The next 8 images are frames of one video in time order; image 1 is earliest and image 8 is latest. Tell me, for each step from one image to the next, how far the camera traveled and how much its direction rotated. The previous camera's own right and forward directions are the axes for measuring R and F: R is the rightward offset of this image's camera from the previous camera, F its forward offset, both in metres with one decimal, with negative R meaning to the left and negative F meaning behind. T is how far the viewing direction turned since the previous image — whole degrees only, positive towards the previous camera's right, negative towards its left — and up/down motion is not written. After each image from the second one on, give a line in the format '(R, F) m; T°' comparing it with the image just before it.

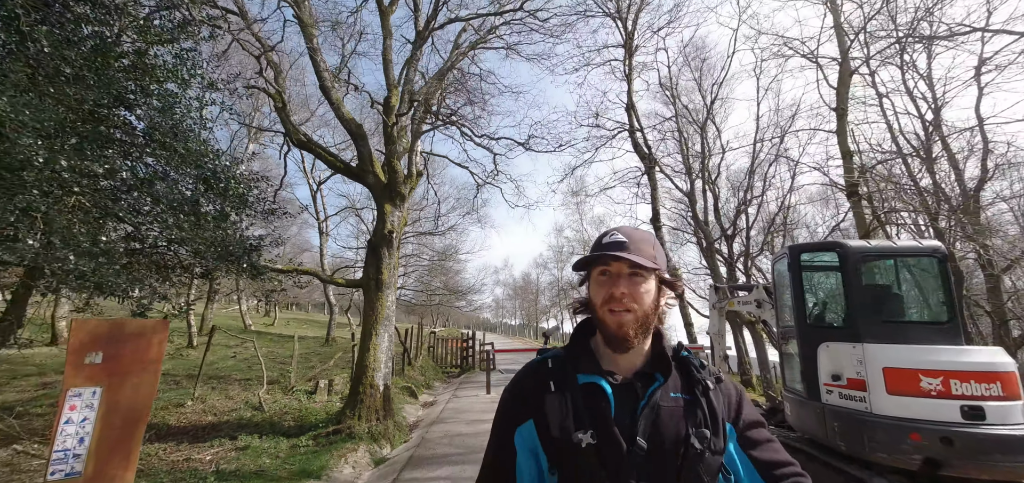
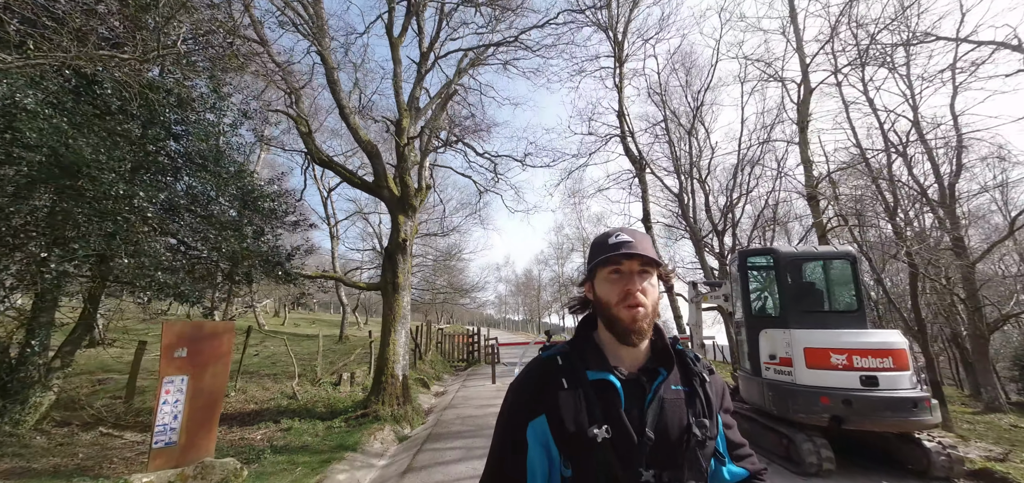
(0.0, -0.9) m; 0°
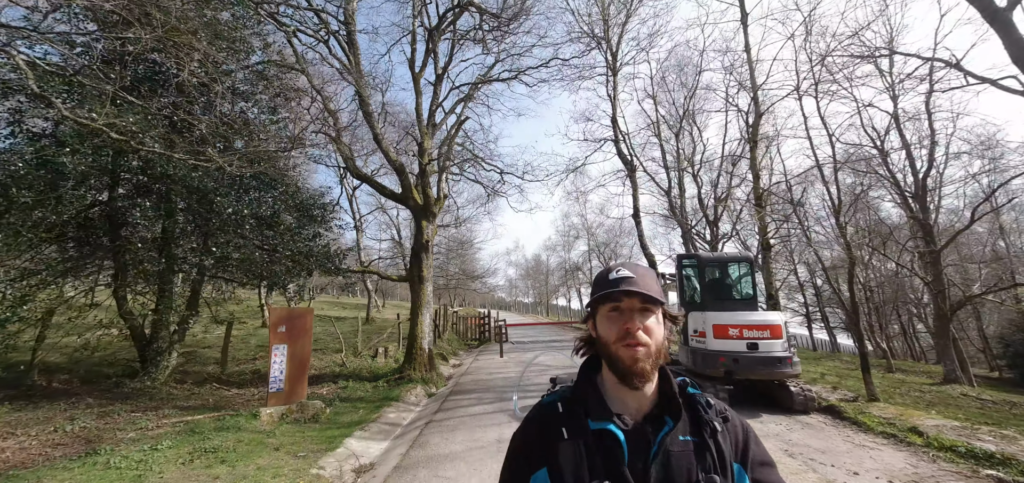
(+0.2, -1.8) m; -2°
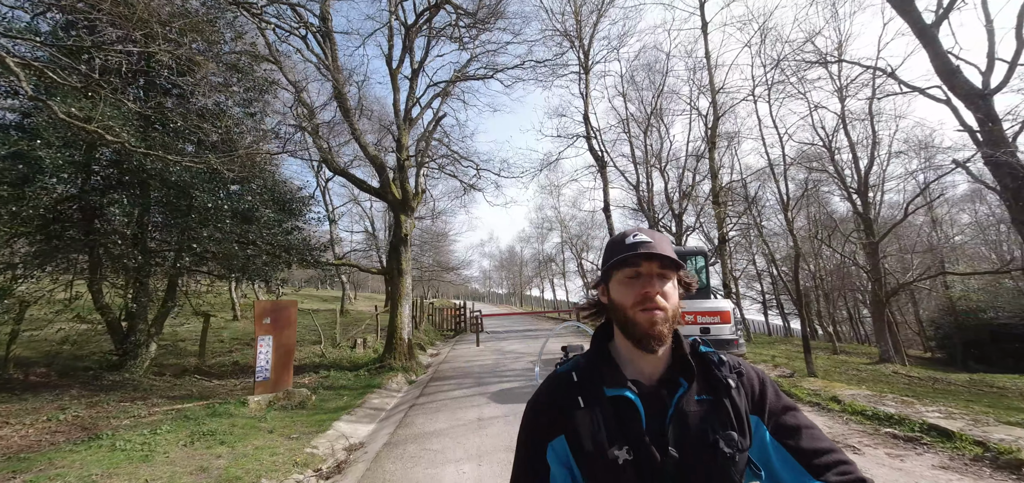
(-0.1, -0.4) m; +4°
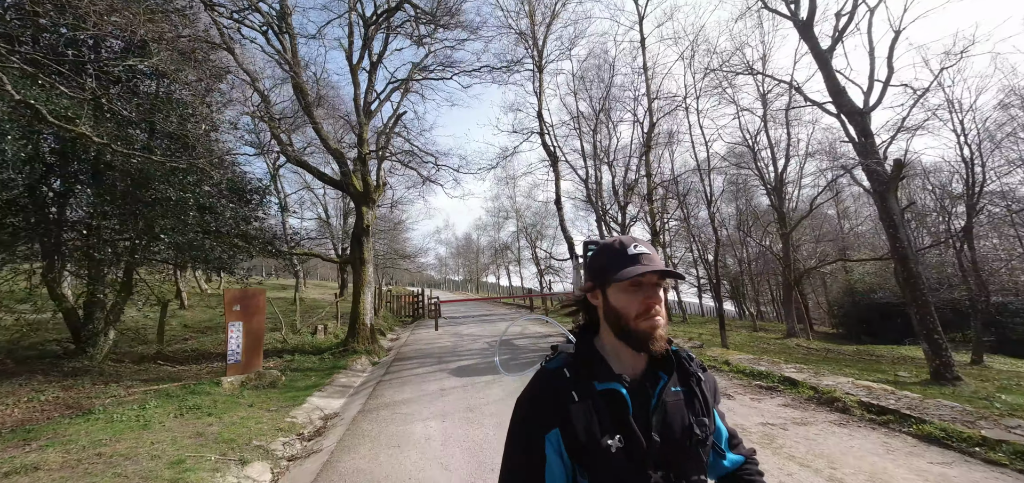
(0.0, -0.8) m; +6°
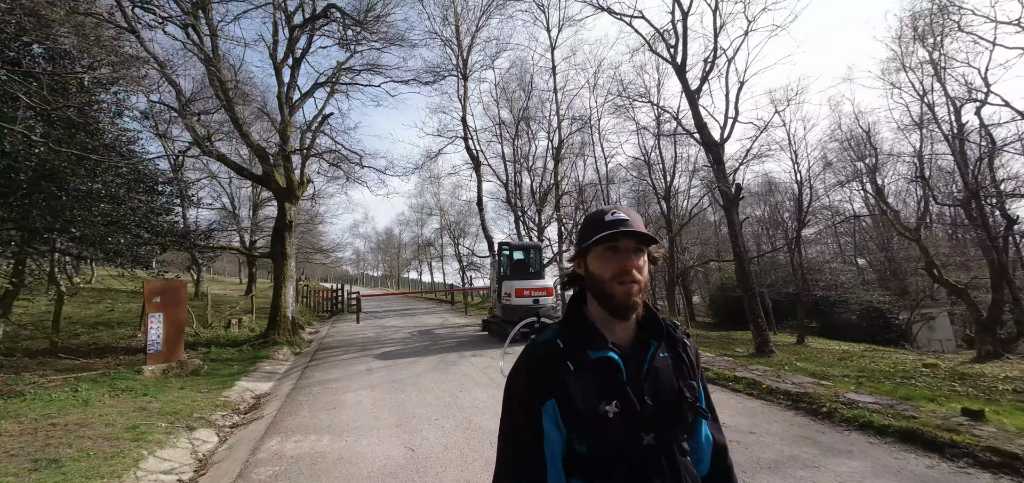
(0.0, -1.2) m; +11°
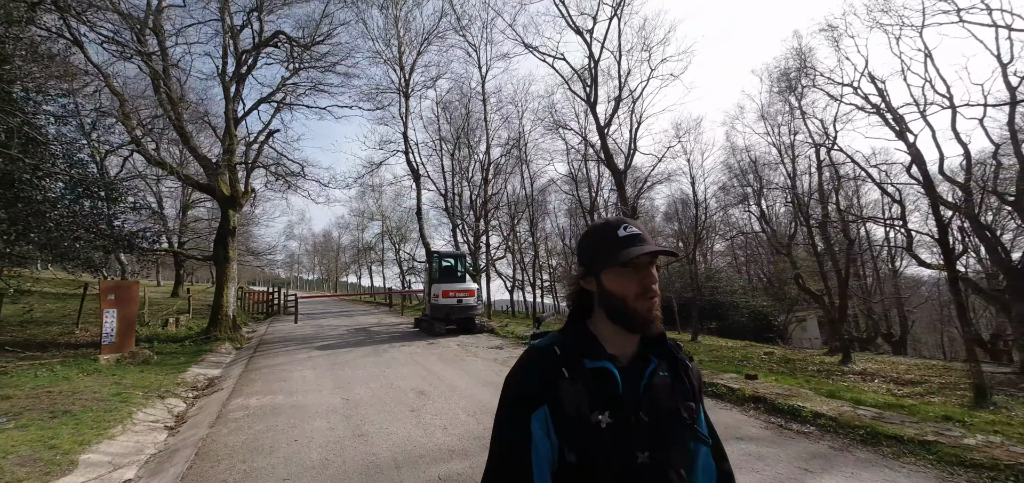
(+0.5, -1.9) m; +8°
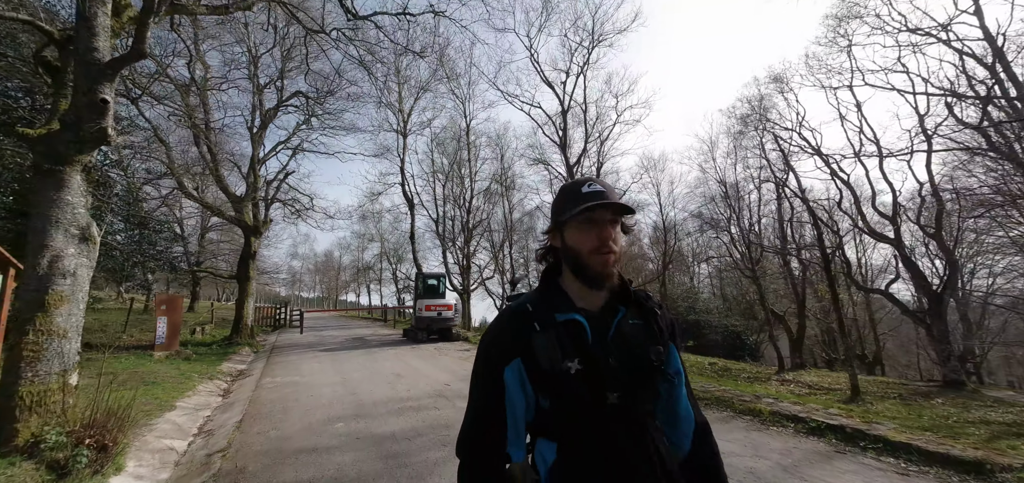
(+0.9, -2.3) m; 0°
